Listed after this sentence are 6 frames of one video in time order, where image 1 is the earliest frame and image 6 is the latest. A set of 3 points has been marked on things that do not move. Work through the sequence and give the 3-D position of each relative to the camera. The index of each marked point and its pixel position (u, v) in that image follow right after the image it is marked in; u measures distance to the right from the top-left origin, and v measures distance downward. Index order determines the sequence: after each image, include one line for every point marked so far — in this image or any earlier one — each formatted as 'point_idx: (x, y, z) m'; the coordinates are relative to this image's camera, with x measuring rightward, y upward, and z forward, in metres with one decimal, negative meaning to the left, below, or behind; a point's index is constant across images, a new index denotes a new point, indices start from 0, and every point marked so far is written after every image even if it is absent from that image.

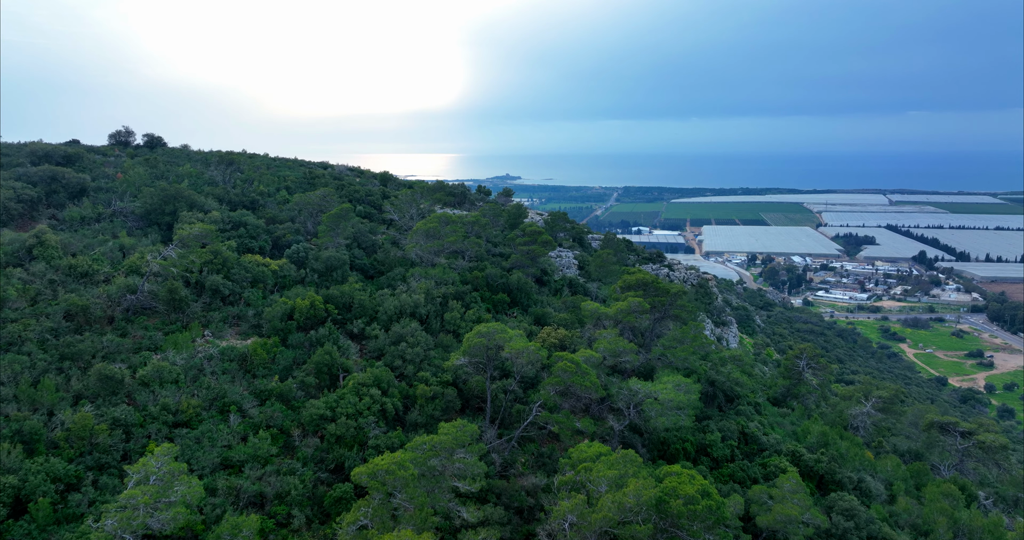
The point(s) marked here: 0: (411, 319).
0: (-2.7, -1.4, +19.1) m
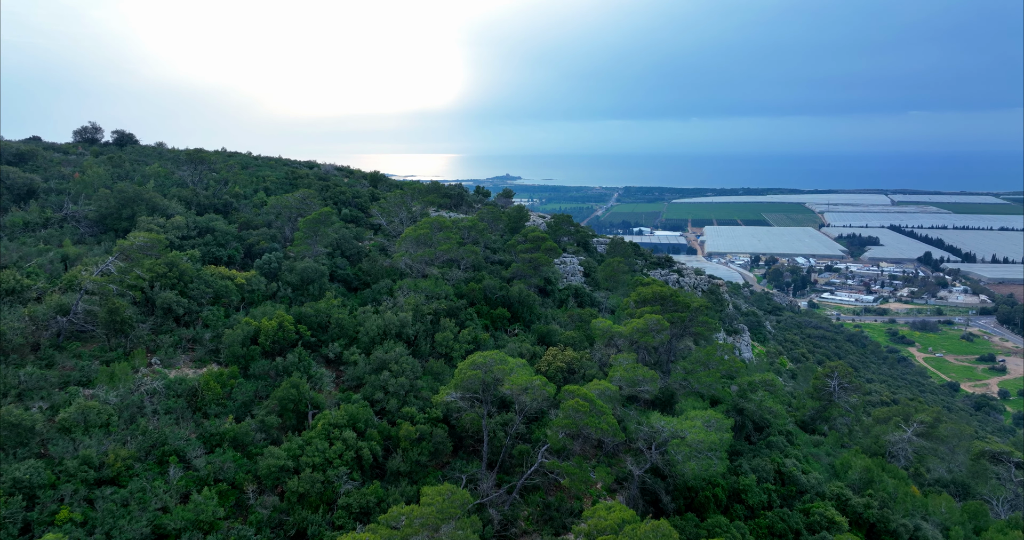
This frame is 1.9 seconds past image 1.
0: (-2.7, -1.7, +16.6) m
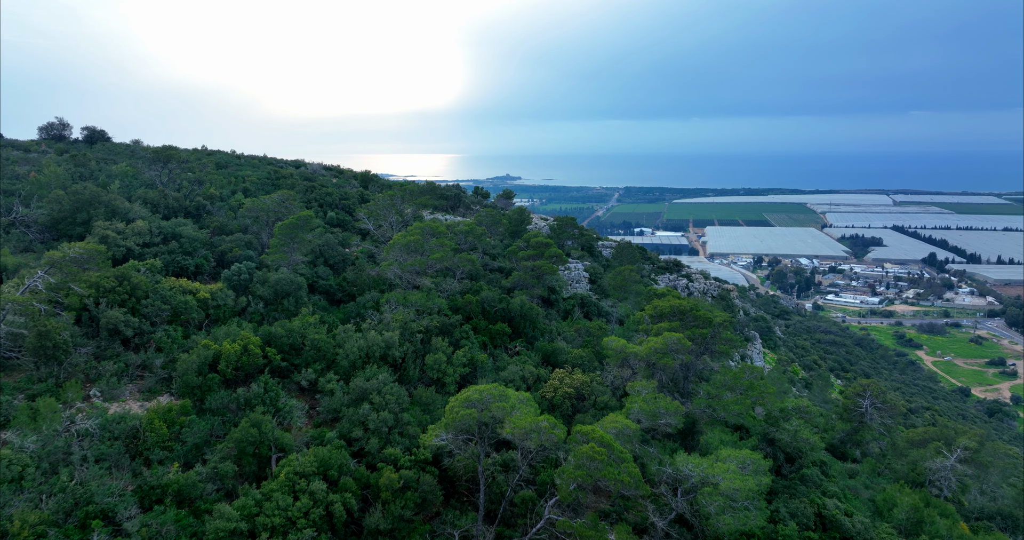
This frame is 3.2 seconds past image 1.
0: (-2.7, -2.0, +14.4) m
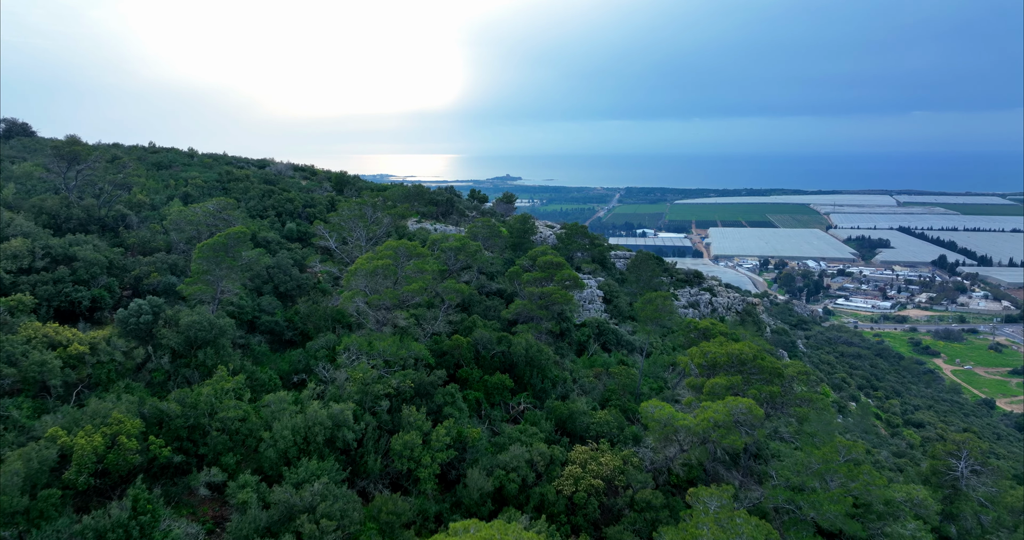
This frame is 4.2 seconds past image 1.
0: (-2.6, -2.6, +9.9) m
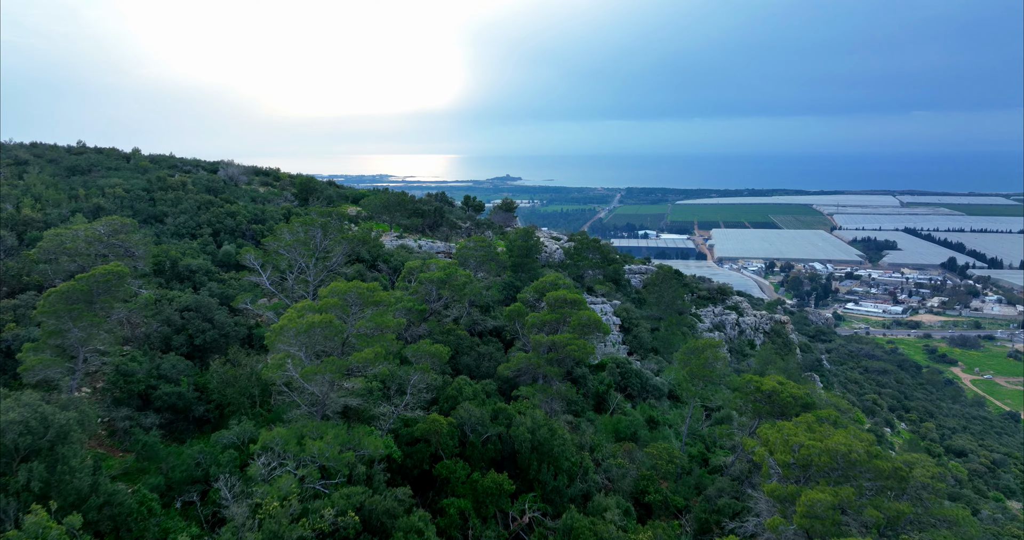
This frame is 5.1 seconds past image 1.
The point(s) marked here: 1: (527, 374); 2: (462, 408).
0: (-2.6, -3.4, +5.6) m
1: (+0.3, -1.9, +13.0) m
2: (-0.7, -2.0, +10.6) m
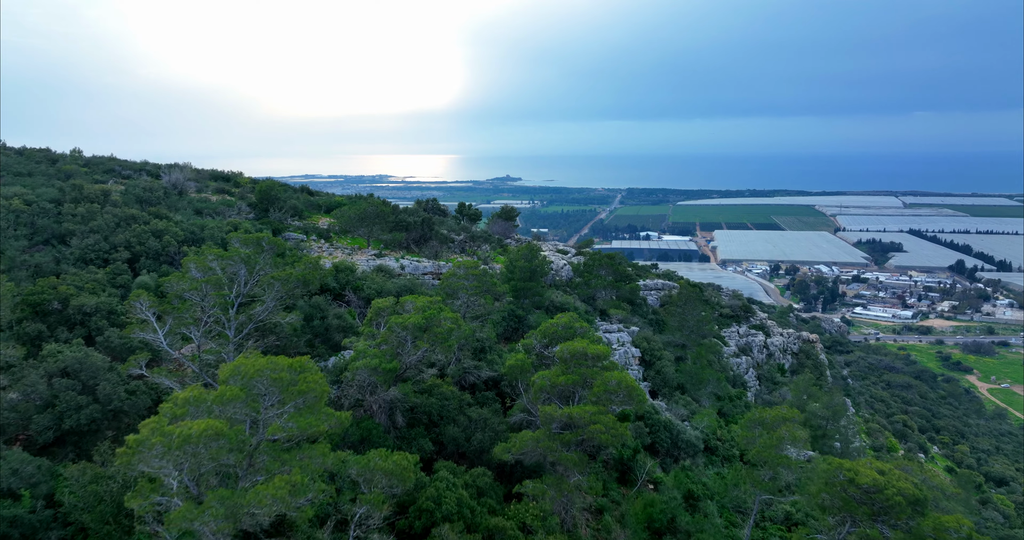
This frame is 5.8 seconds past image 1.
0: (-2.6, -4.0, +2.2) m
1: (+0.3, -2.5, +9.6) m
2: (-0.7, -2.7, +7.2) m
